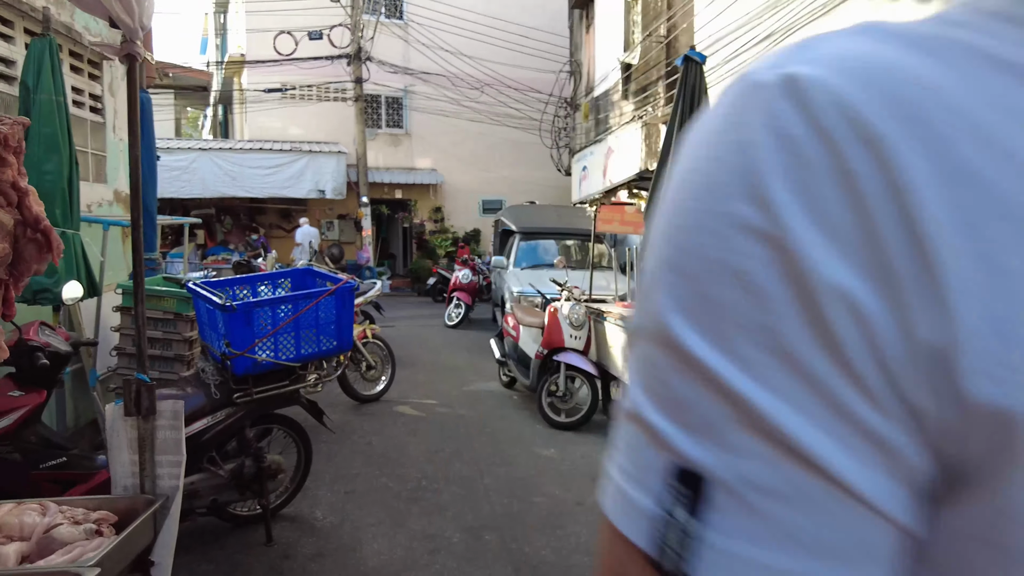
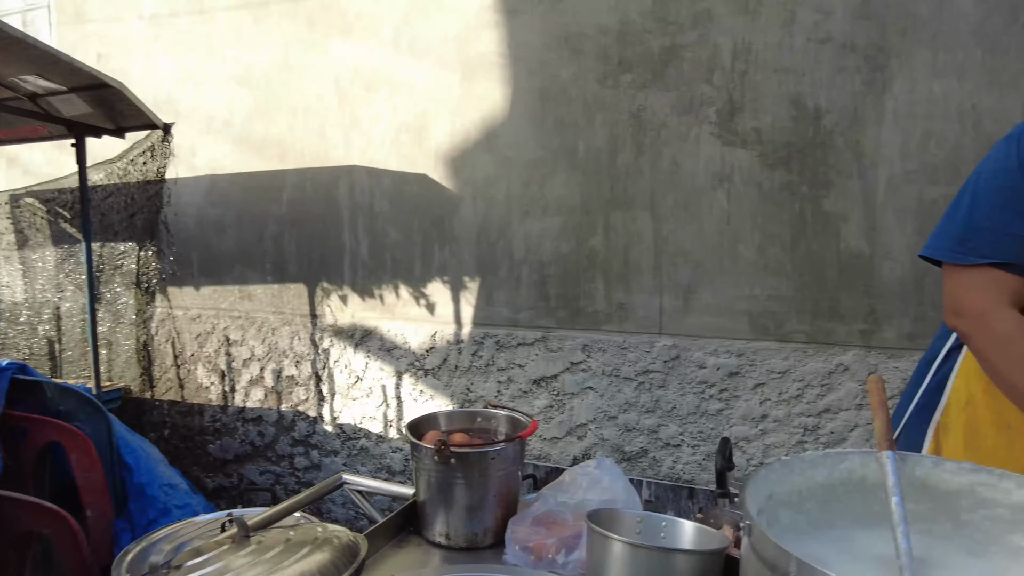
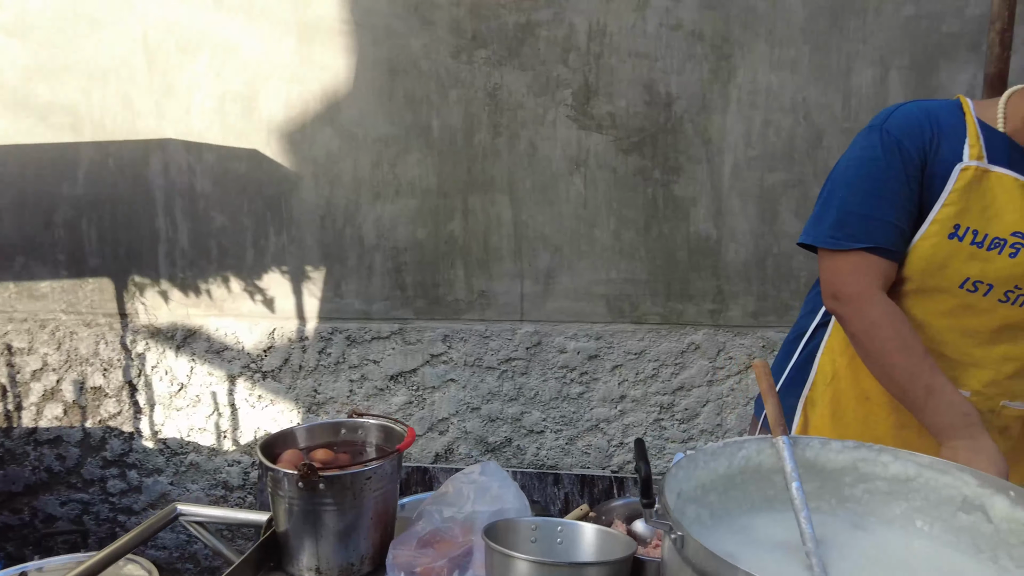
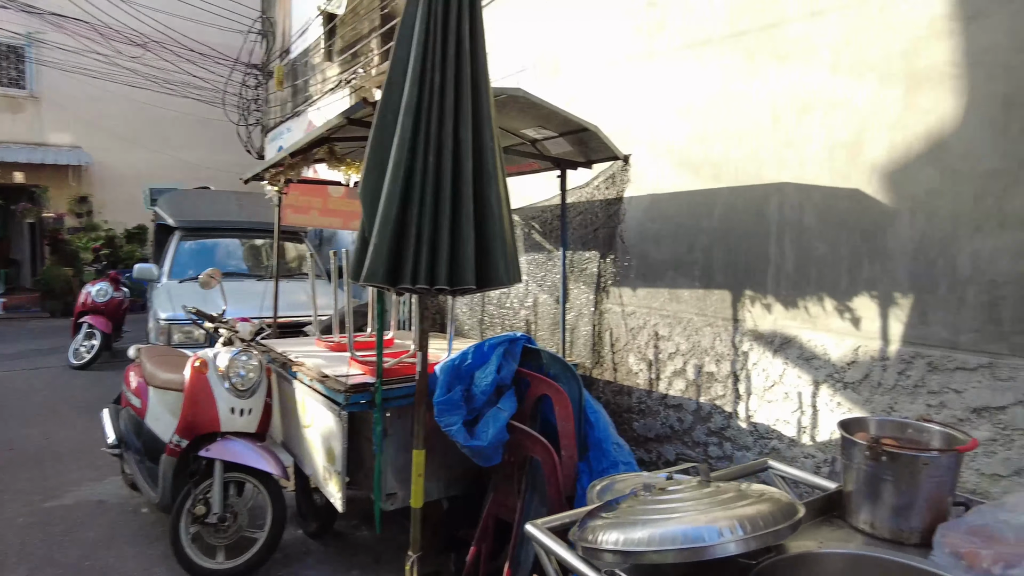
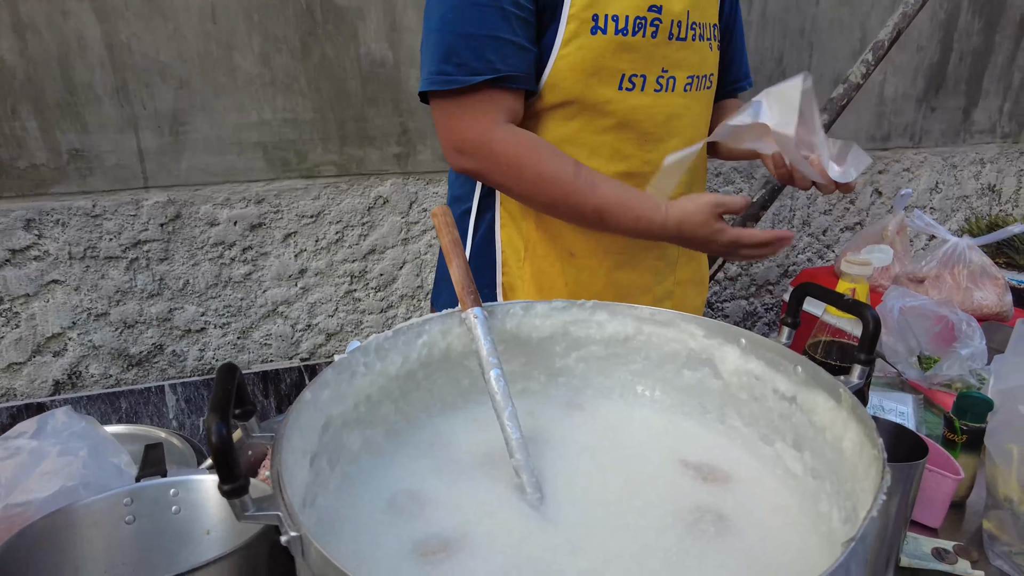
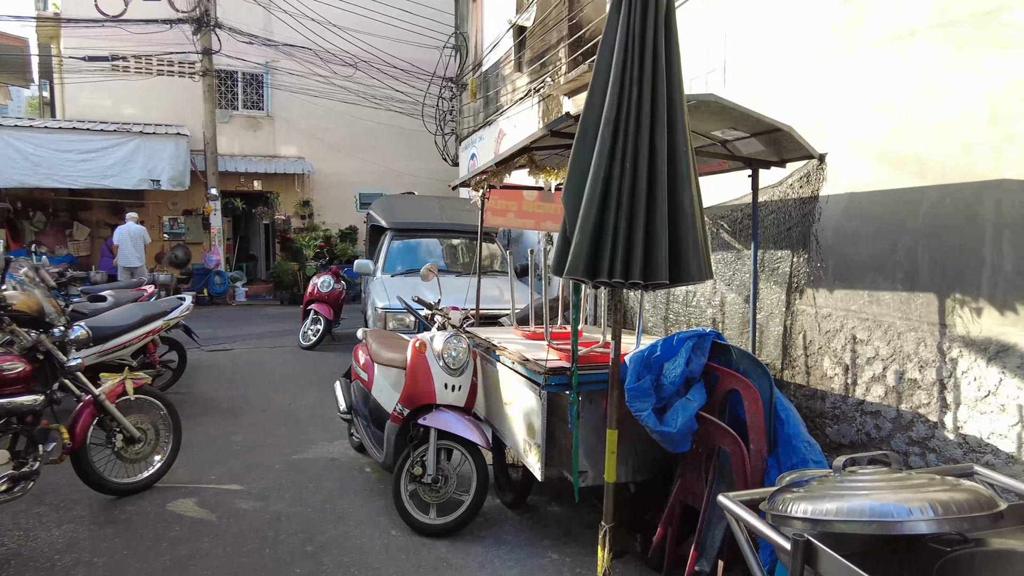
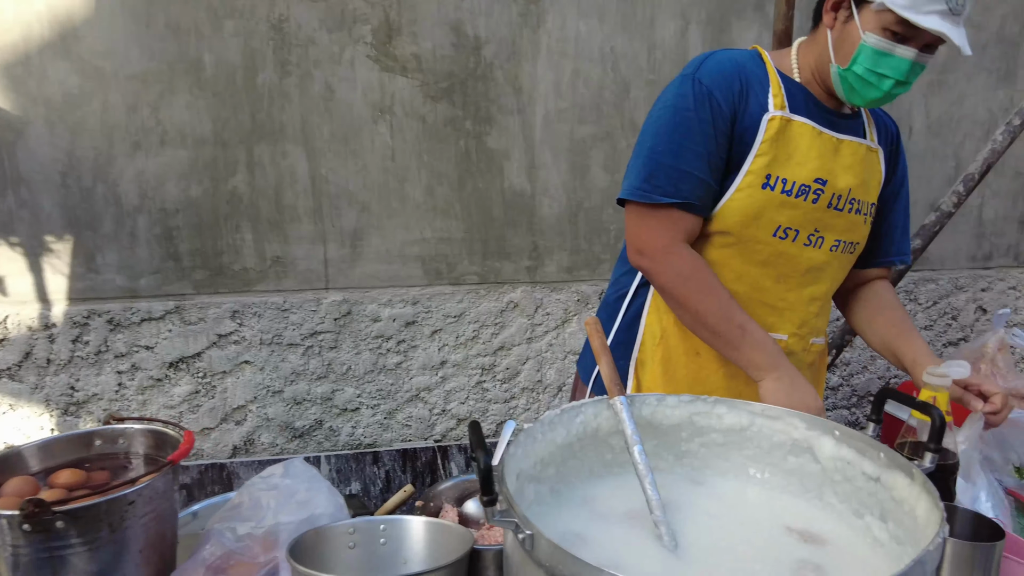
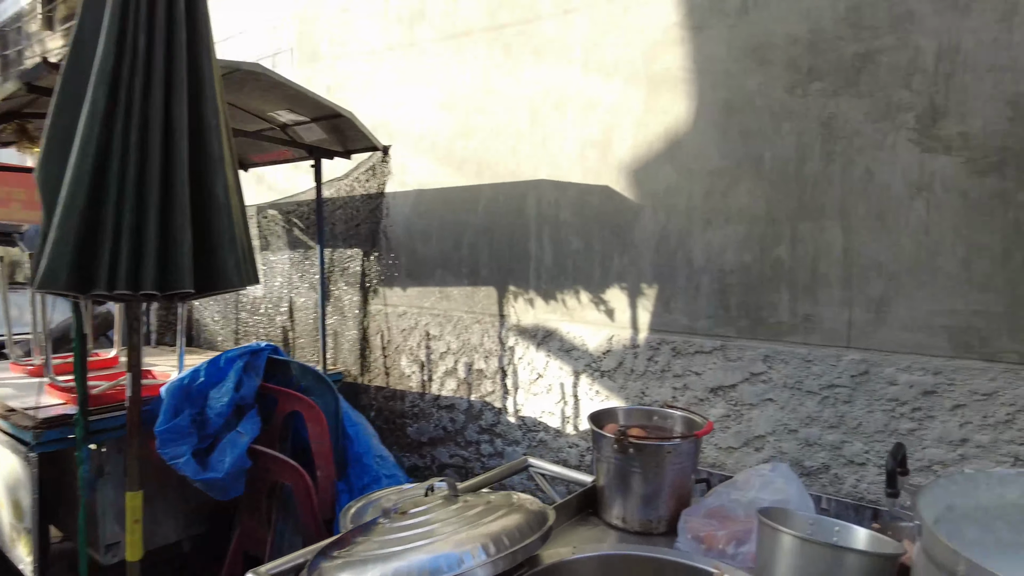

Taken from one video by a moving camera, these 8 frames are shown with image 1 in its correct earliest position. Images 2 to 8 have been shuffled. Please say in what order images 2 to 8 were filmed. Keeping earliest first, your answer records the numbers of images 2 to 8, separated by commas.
6, 4, 8, 2, 3, 7, 5
